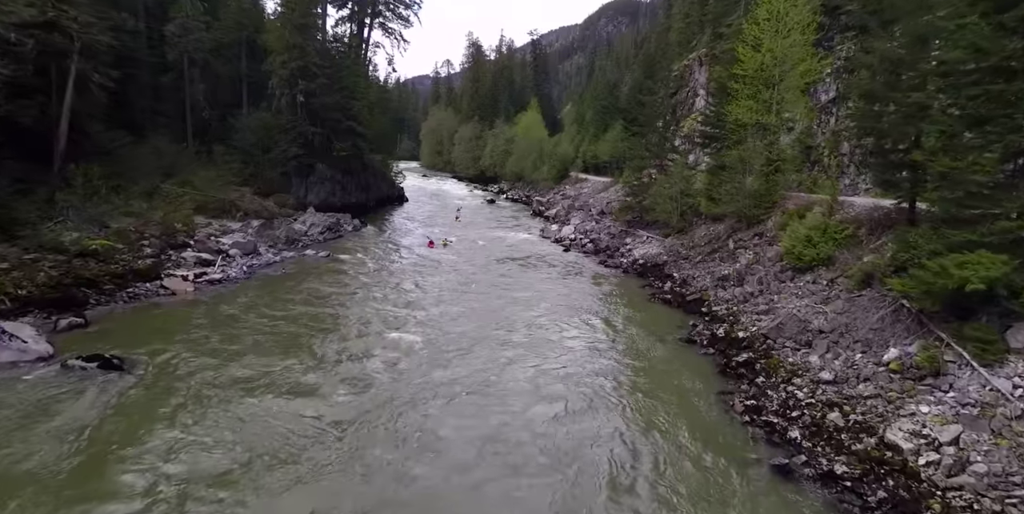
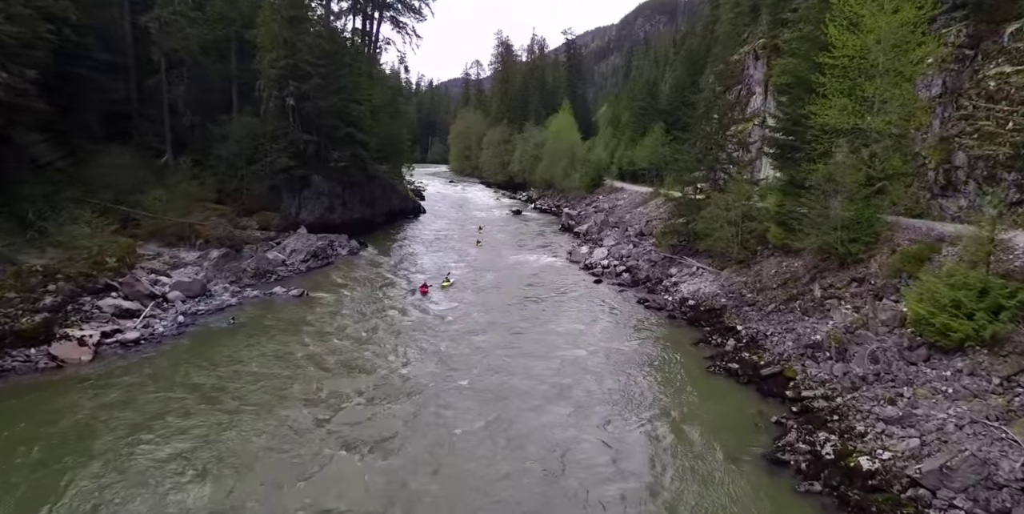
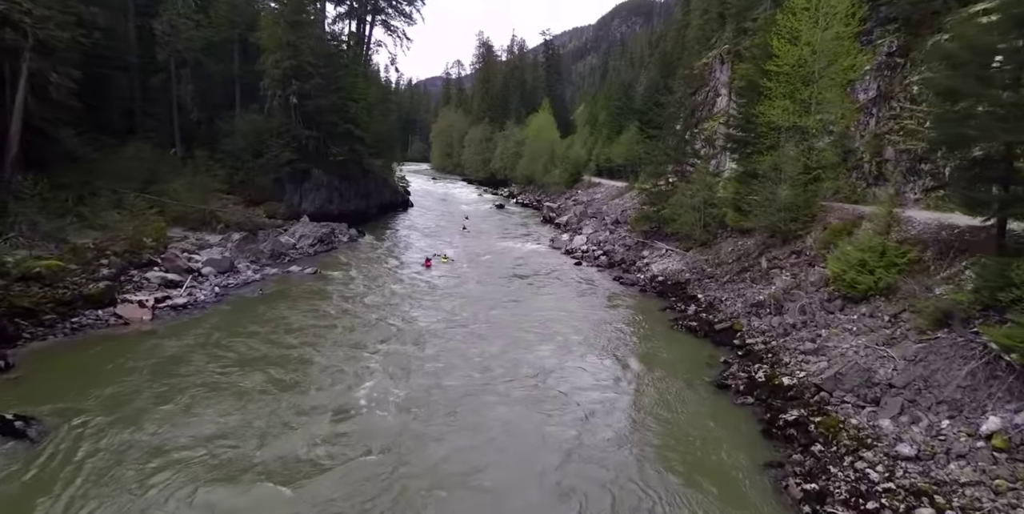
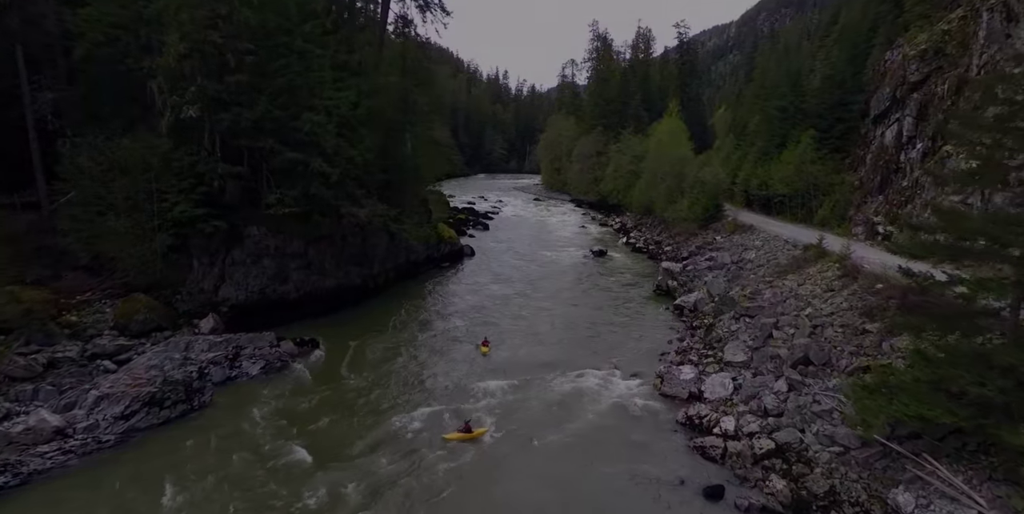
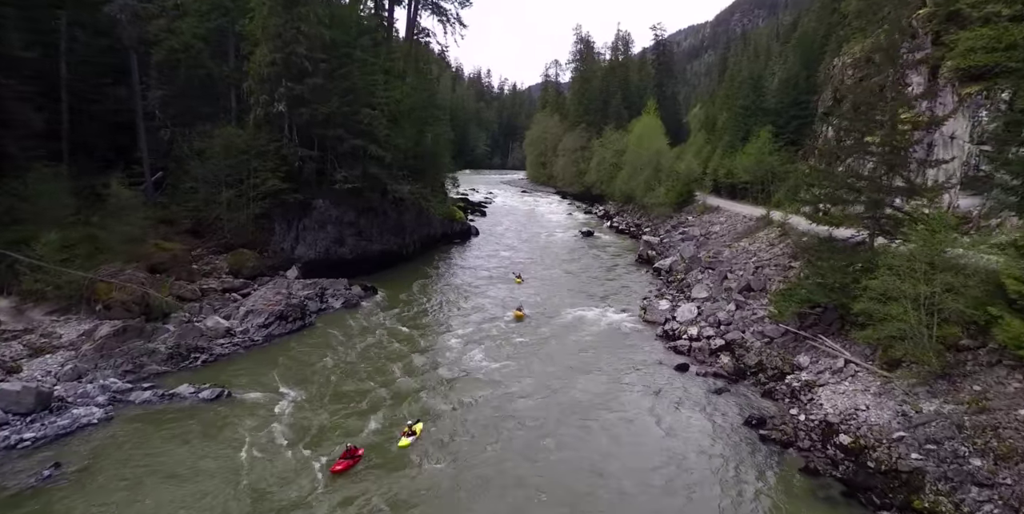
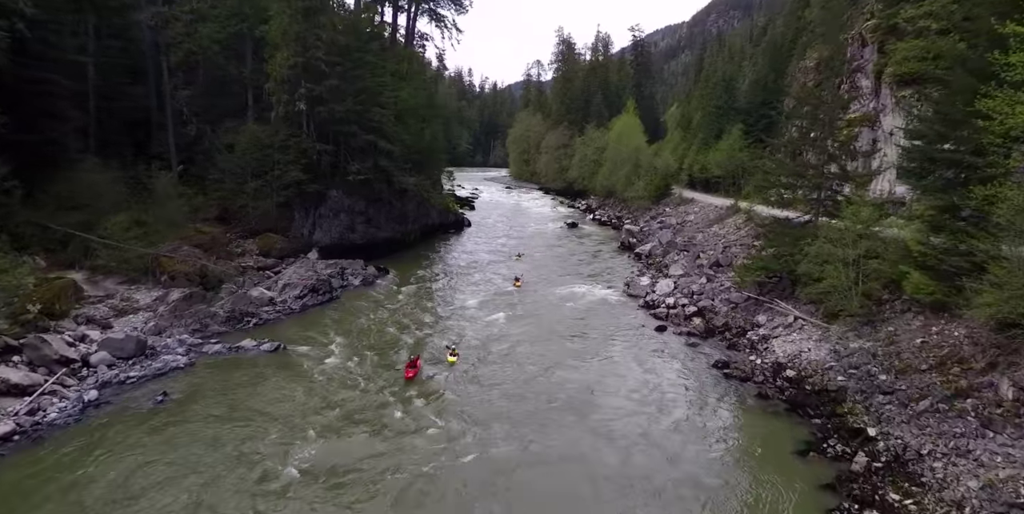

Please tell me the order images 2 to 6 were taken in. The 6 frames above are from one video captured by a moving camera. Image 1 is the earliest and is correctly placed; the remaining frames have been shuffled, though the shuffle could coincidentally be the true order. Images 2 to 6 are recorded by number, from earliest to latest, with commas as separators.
3, 2, 6, 5, 4
